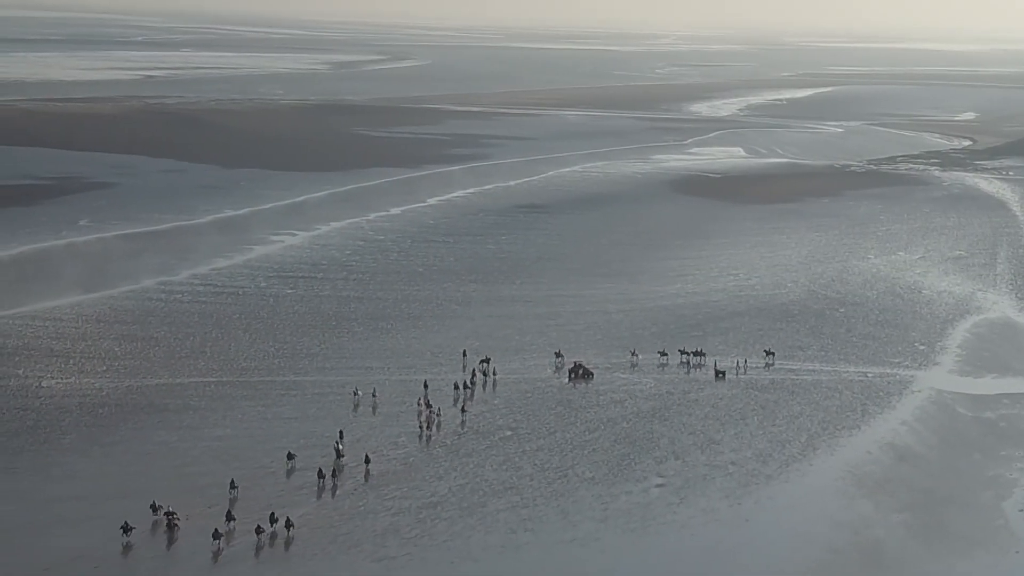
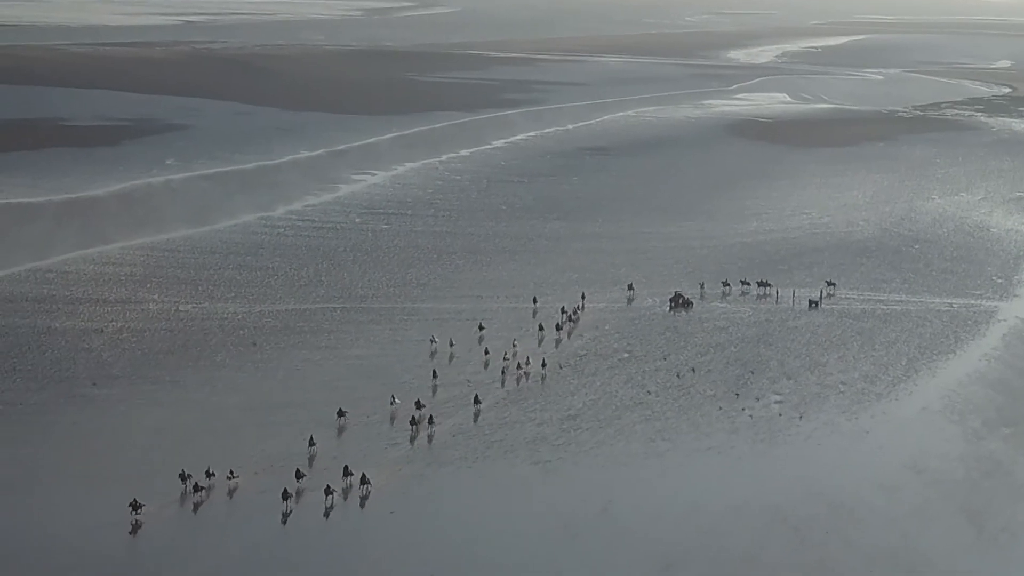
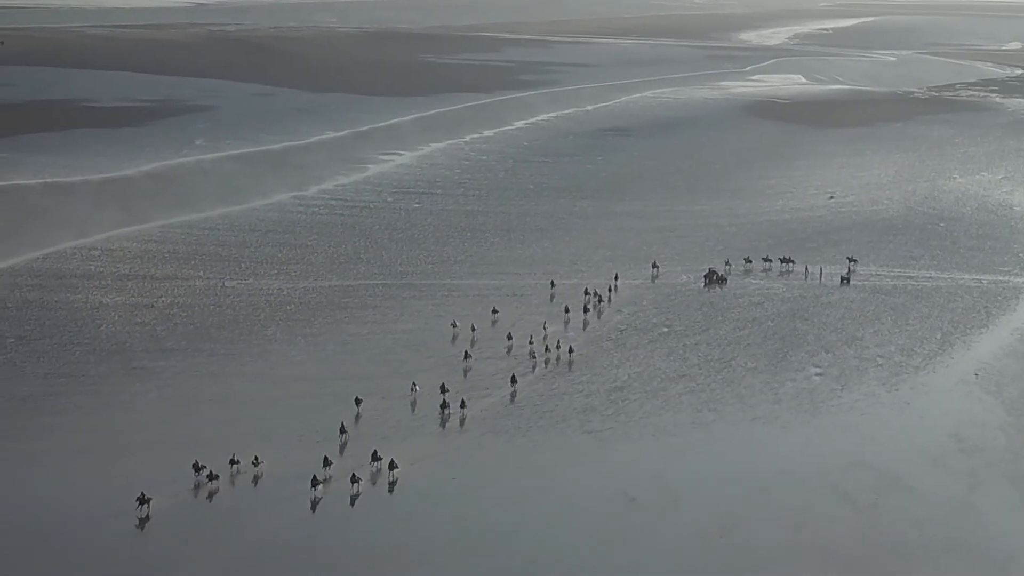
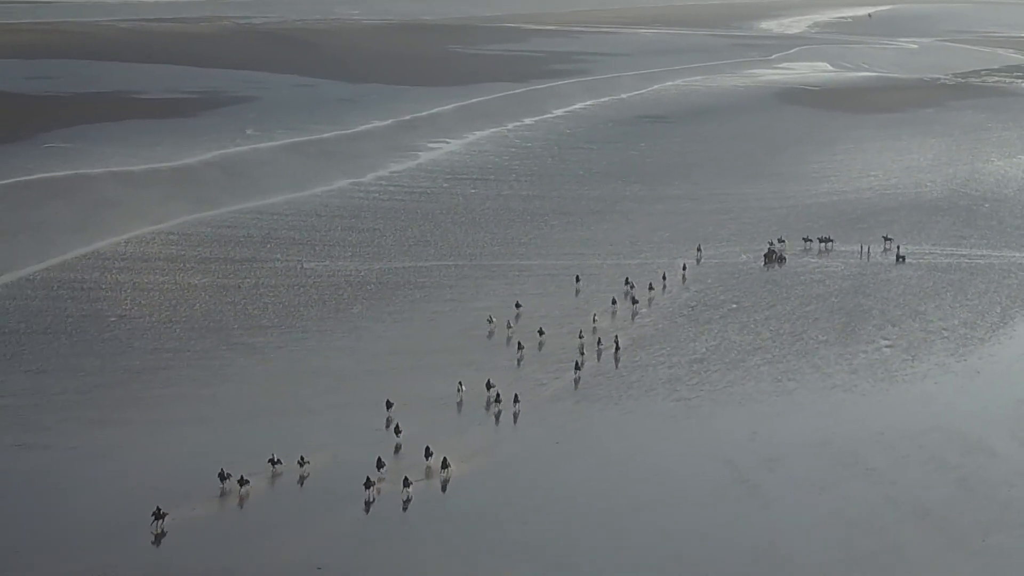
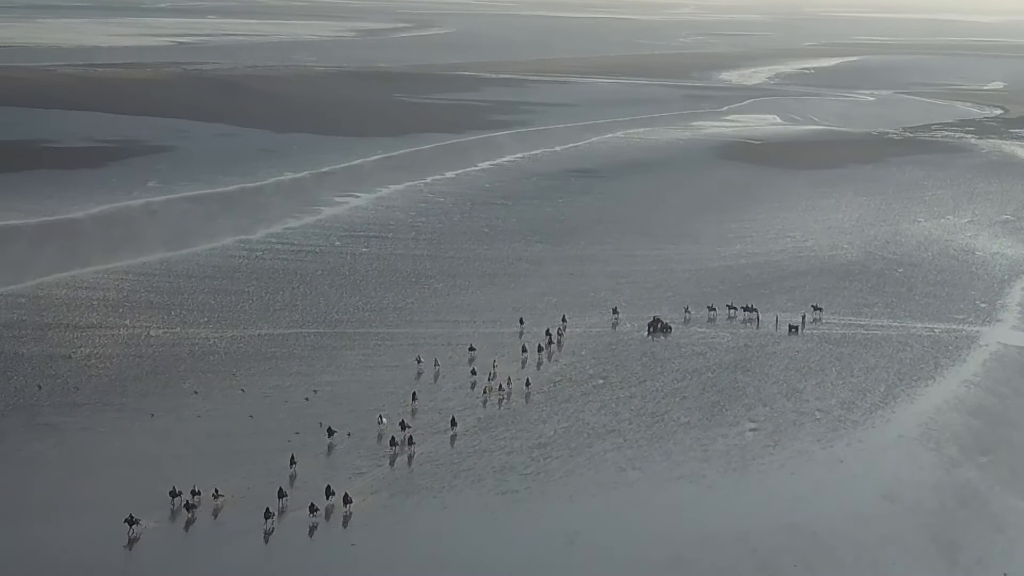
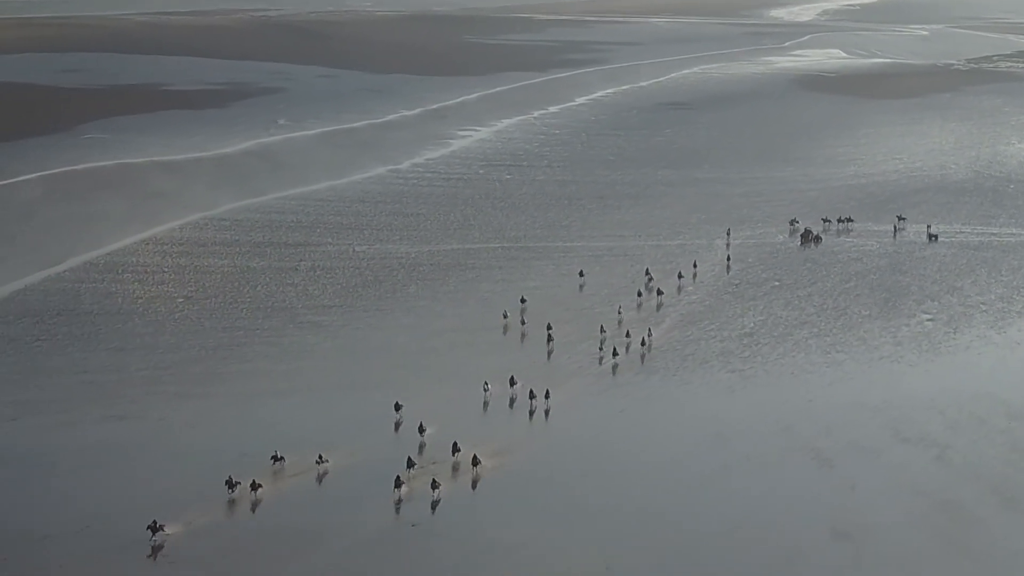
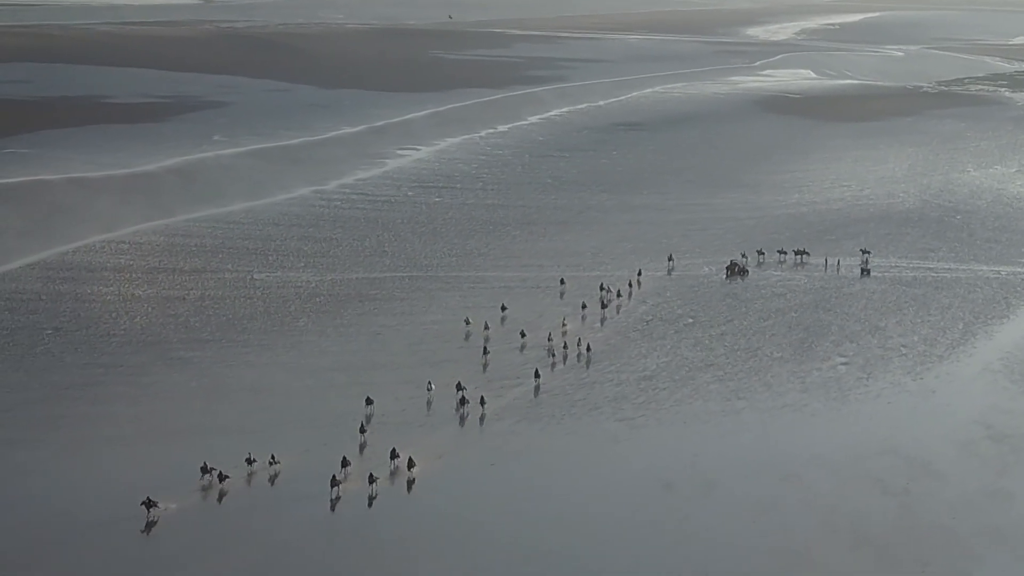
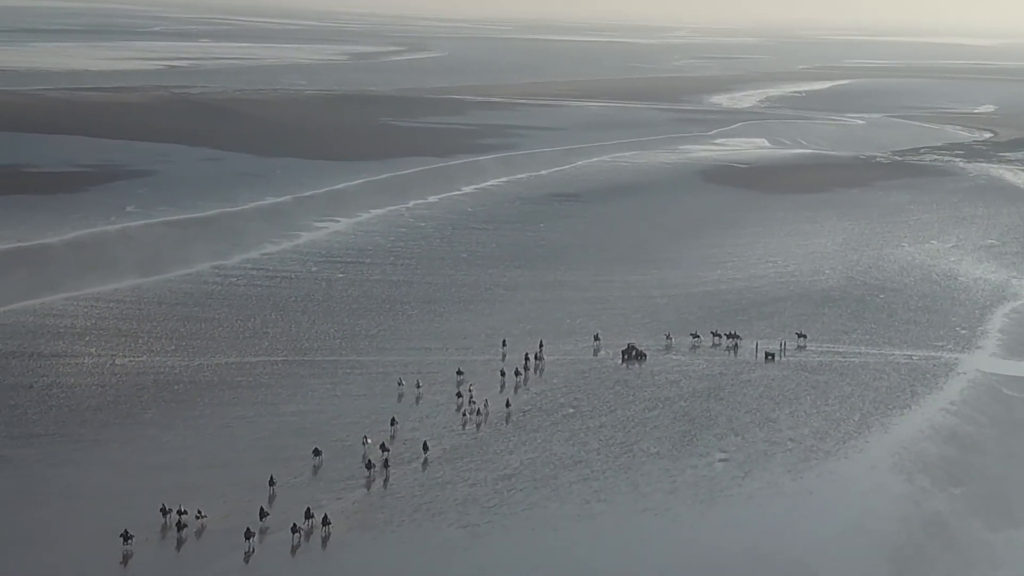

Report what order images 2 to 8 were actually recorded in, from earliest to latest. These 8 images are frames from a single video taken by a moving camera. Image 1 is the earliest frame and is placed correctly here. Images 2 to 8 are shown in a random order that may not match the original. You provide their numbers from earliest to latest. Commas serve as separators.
8, 5, 2, 3, 7, 4, 6
